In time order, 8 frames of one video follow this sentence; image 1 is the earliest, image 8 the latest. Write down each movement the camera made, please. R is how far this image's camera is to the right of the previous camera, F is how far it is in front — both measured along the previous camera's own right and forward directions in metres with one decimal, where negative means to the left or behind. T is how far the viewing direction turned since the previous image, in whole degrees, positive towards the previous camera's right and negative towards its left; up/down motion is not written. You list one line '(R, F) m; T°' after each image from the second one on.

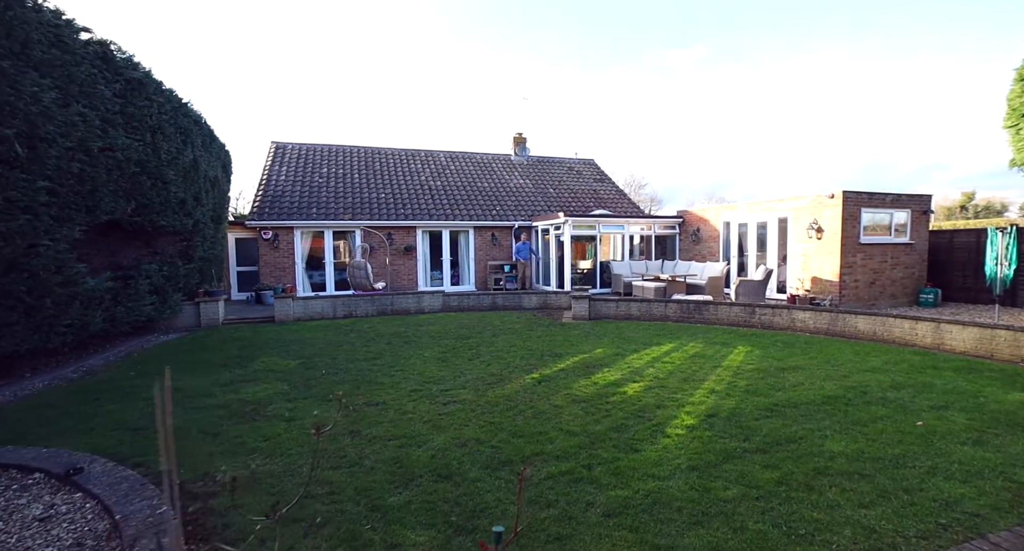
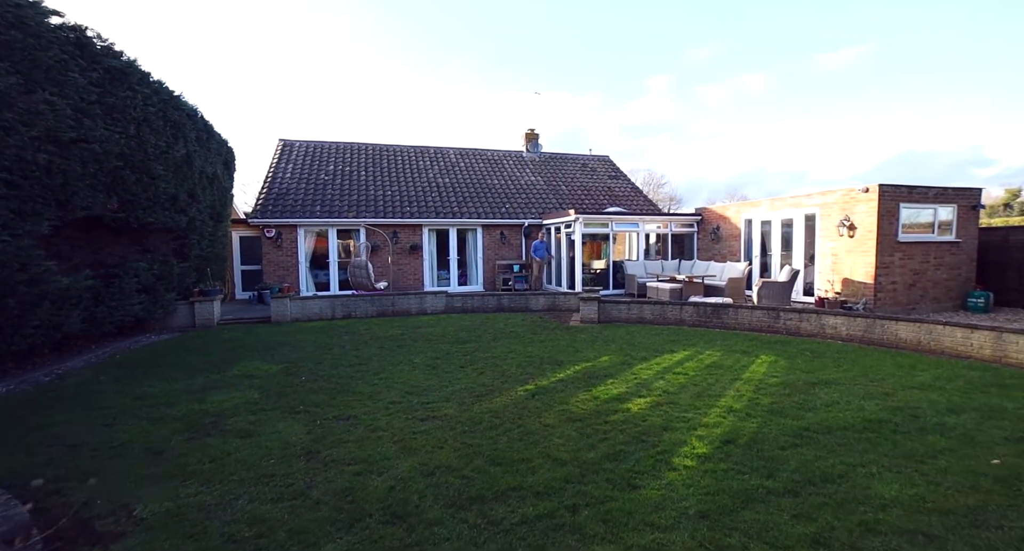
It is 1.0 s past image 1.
(+0.3, +0.6) m; -2°
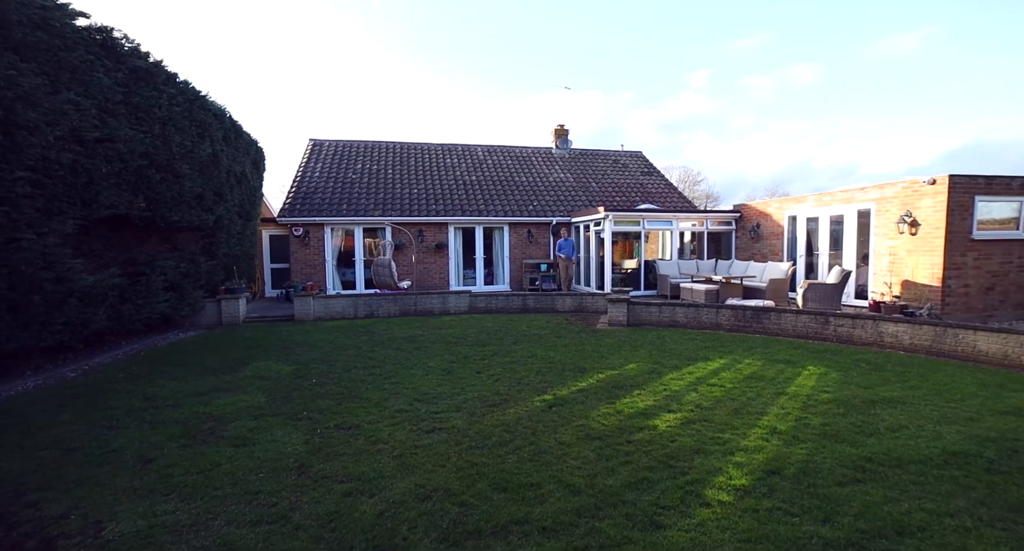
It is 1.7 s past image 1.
(+0.1, +0.4) m; -4°
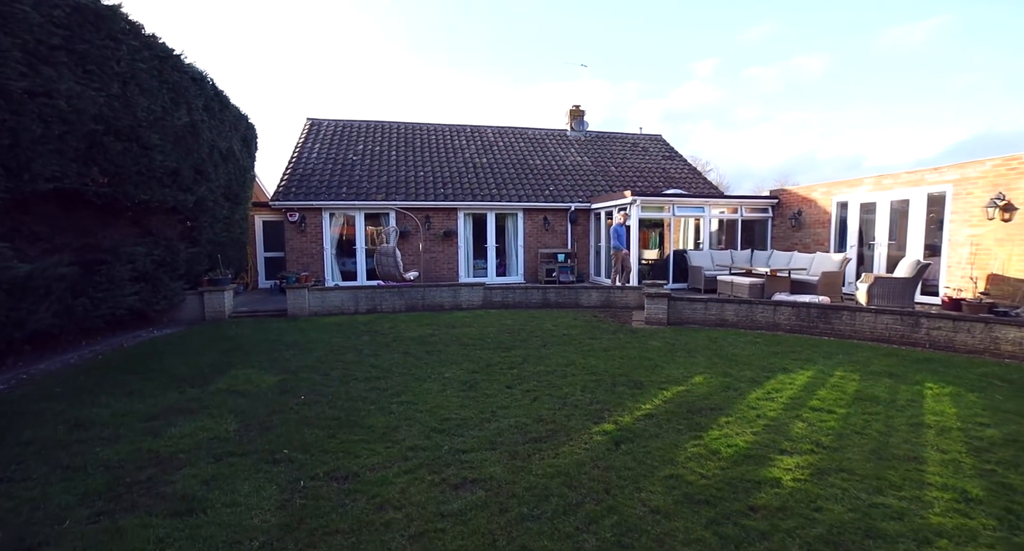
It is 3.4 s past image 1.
(-0.3, +1.2) m; 0°
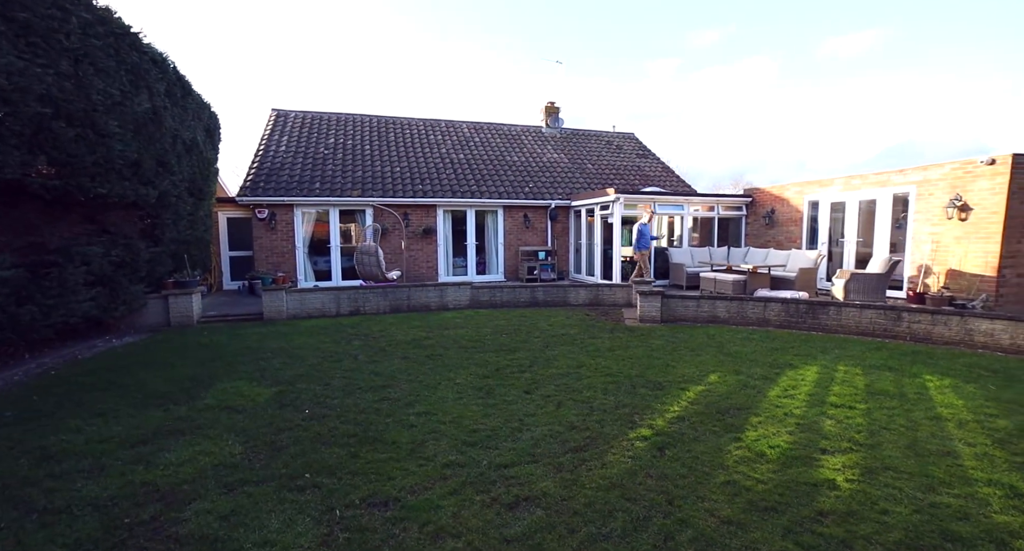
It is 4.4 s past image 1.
(-0.5, +0.1) m; +4°
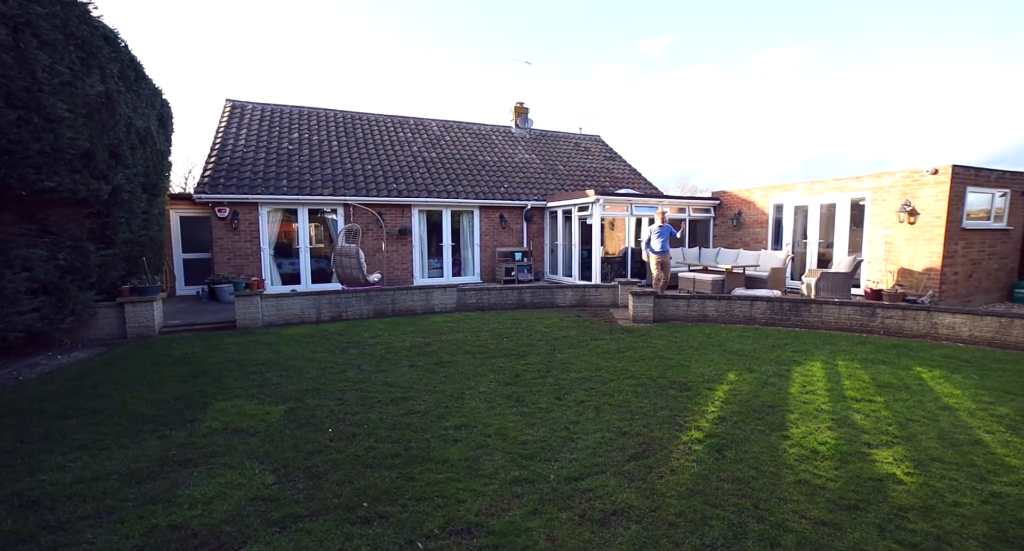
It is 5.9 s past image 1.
(-0.7, +0.1) m; +6°
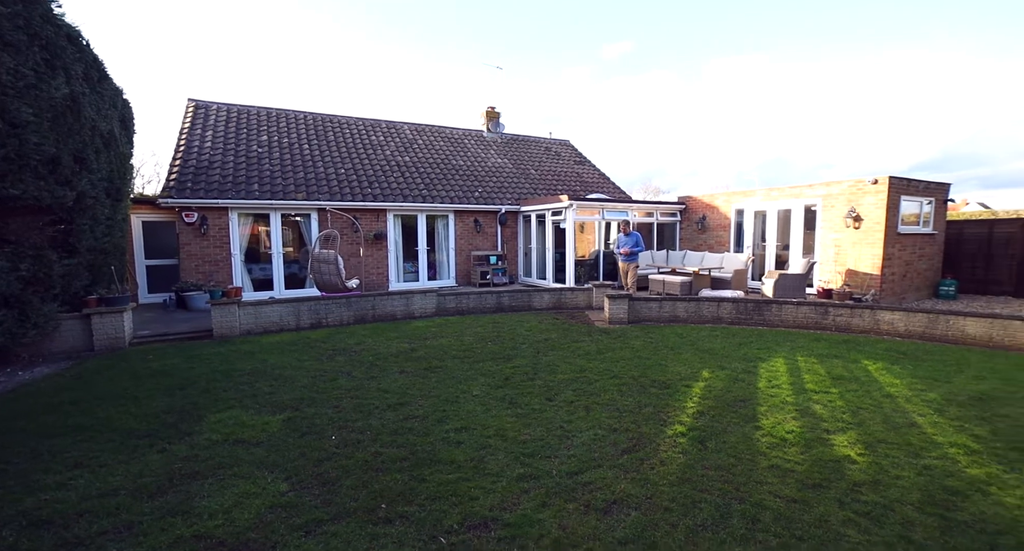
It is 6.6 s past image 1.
(-0.3, -0.3) m; +4°
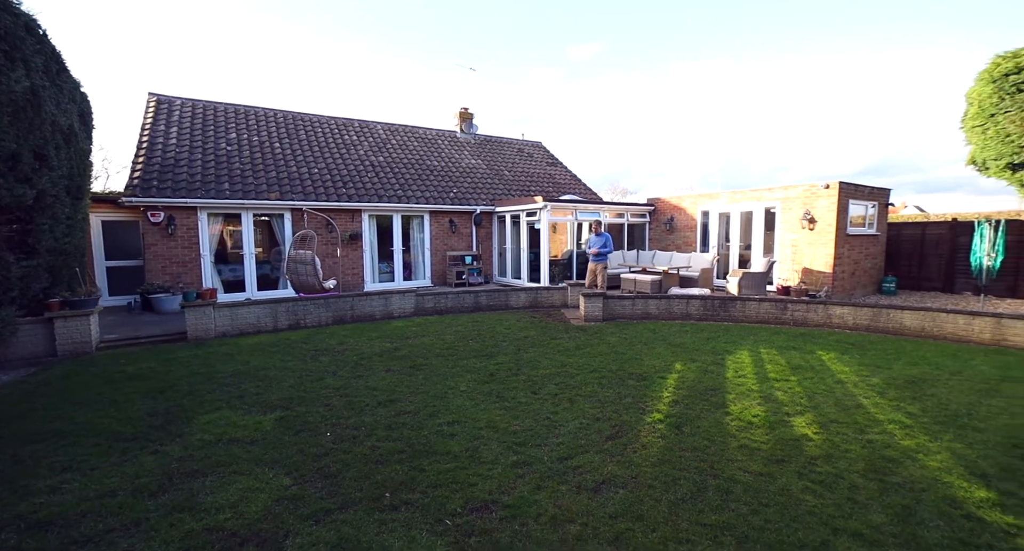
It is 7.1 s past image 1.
(-0.2, -0.3) m; +3°
